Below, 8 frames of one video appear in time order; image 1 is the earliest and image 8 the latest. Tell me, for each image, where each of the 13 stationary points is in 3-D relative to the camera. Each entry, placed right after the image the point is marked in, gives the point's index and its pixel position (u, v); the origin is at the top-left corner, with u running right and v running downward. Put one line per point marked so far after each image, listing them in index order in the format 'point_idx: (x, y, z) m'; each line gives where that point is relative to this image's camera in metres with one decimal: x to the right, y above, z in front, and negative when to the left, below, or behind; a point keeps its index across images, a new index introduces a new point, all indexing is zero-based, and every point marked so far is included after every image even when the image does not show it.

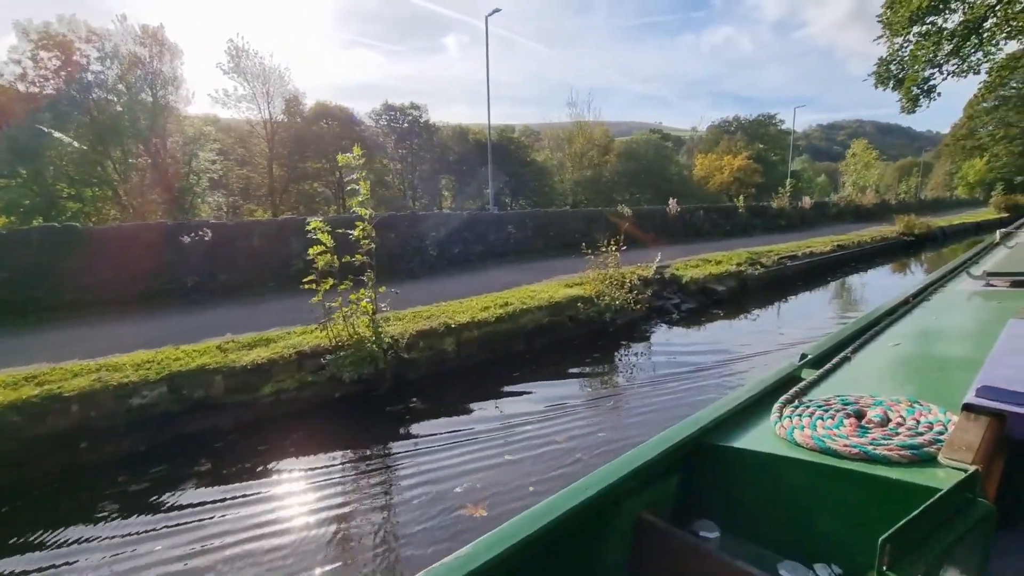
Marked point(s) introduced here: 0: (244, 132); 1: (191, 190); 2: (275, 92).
0: (-6.9, +4.0, +13.4) m
1: (-7.3, +2.2, +11.9) m
2: (-5.9, +4.9, +13.2) m
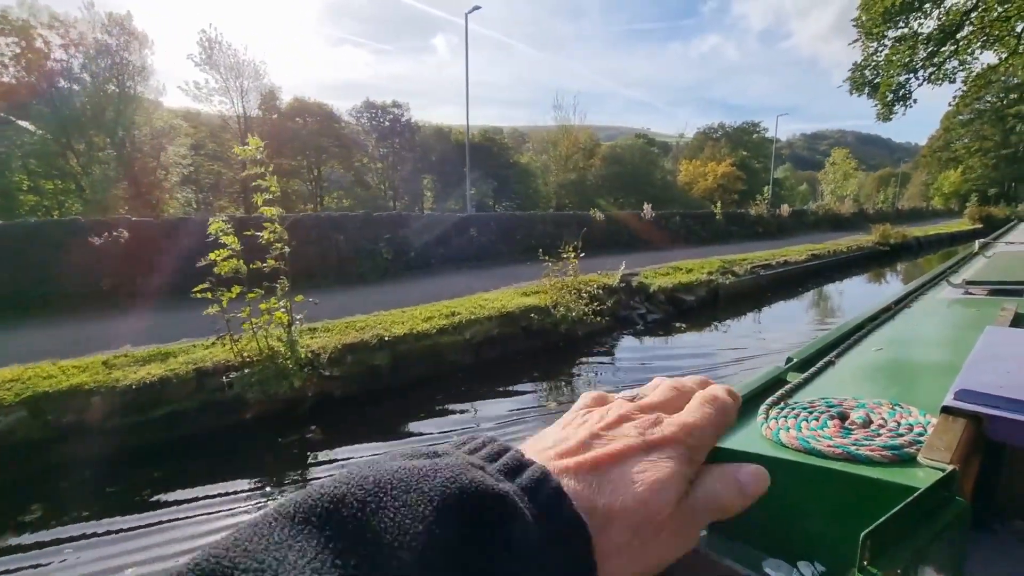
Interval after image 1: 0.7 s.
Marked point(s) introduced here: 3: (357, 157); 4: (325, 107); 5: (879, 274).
0: (-7.4, +4.0, +13.0) m
1: (-7.7, +2.3, +11.6) m
2: (-6.4, +4.9, +12.8) m
3: (-4.8, +3.9, +15.8) m
4: (-5.4, +5.2, +15.0) m
5: (+9.1, +0.2, +13.5) m
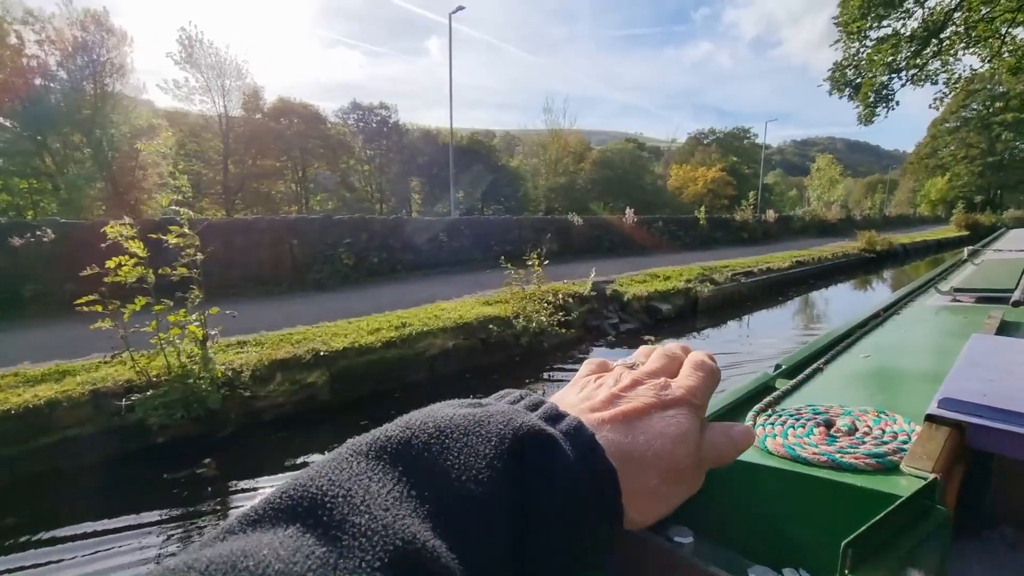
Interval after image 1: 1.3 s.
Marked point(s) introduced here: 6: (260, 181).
0: (-7.7, +3.9, +12.8) m
1: (-8.0, +2.2, +11.3) m
2: (-6.7, +4.8, +12.6) m
3: (-5.1, +3.8, +15.6) m
4: (-5.7, +5.1, +14.8) m
5: (+8.8, +0.1, +13.5) m
6: (-6.5, +2.8, +13.8) m
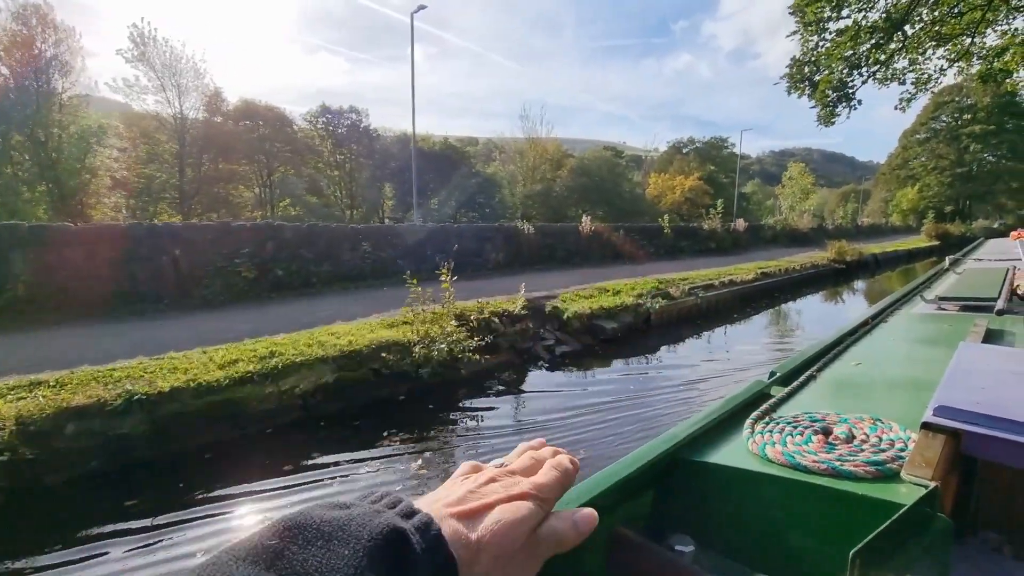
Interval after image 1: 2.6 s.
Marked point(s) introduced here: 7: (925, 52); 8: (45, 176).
0: (-8.4, +3.7, +12.3) m
1: (-8.7, +2.0, +10.8) m
2: (-7.3, +4.6, +12.2) m
3: (-5.9, +3.6, +15.1) m
4: (-6.4, +4.9, +14.4) m
5: (+8.1, -0.2, +13.4) m
6: (-7.2, +2.6, +13.3) m
7: (+6.5, +3.9, +8.5) m
8: (-9.2, +2.2, +10.4) m
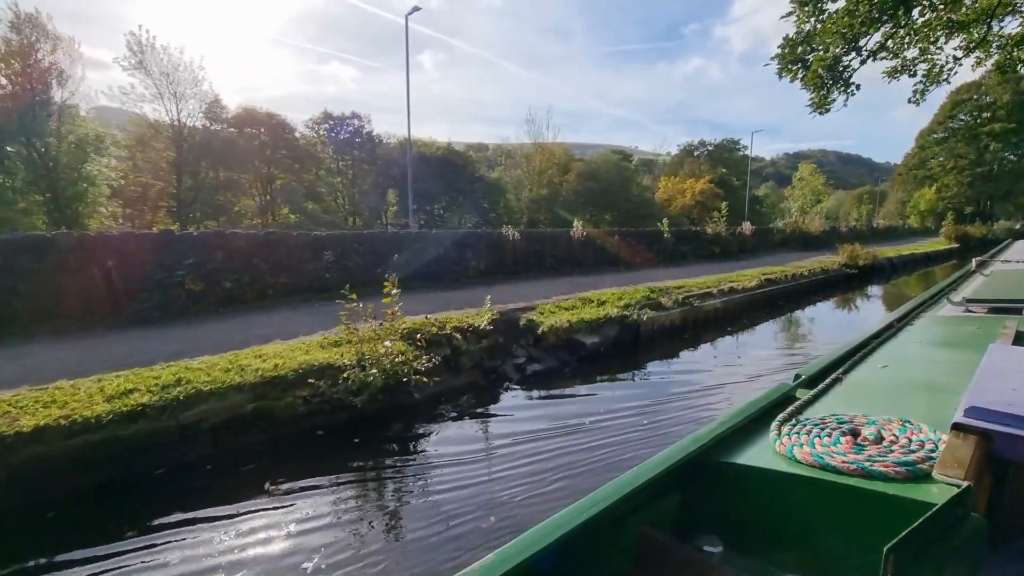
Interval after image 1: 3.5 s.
0: (-8.3, +3.5, +12.2) m
1: (-8.6, +1.8, +10.7) m
2: (-7.3, +4.4, +12.1) m
3: (-5.8, +3.4, +15.0) m
4: (-6.4, +4.6, +14.3) m
5: (+8.2, -0.3, +13.0) m
6: (-7.2, +2.4, +13.3) m
7: (+6.5, +3.8, +8.1) m
8: (-9.2, +2.0, +10.4) m
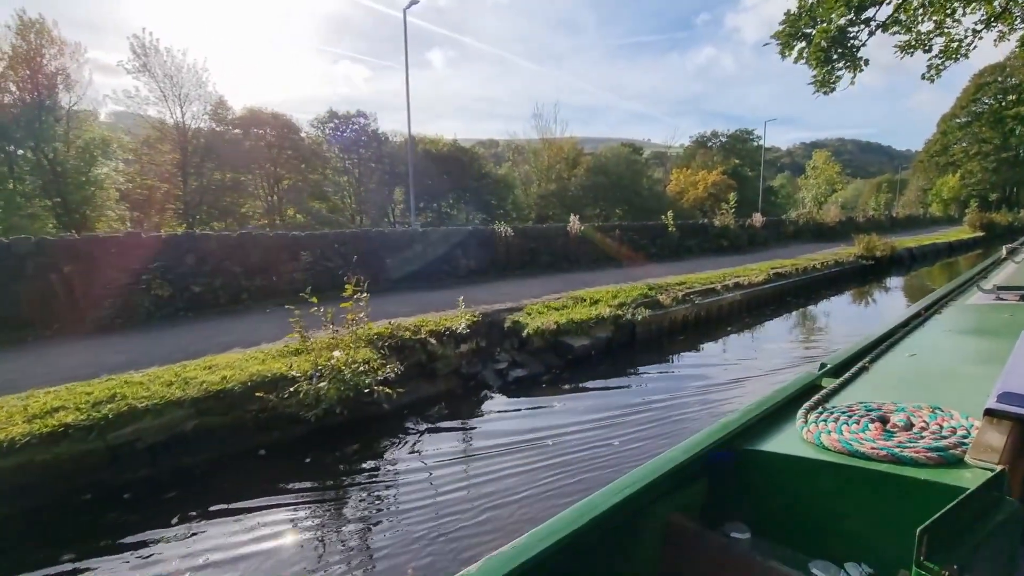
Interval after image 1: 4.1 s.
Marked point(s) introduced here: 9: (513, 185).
0: (-8.2, +3.5, +12.3) m
1: (-8.5, +1.8, +10.8) m
2: (-7.2, +4.4, +12.1) m
3: (-5.6, +3.4, +15.0) m
4: (-6.2, +4.6, +14.3) m
5: (+8.4, -0.1, +12.6) m
6: (-7.0, +2.4, +13.3) m
7: (+6.5, +3.9, +7.8) m
8: (-9.1, +1.9, +10.5) m
9: (+0.1, +3.9, +19.8) m
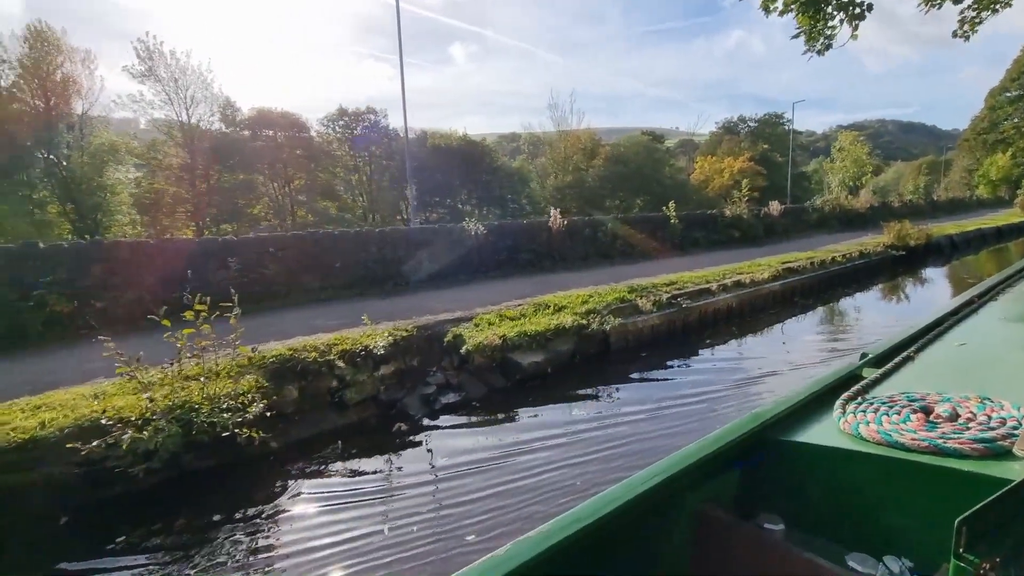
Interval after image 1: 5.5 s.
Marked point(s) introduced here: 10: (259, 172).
0: (-8.0, +3.4, +12.3) m
1: (-8.3, +1.7, +10.9) m
2: (-7.0, +4.3, +12.1) m
3: (-5.2, +3.4, +14.9) m
4: (-5.9, +4.6, +14.2) m
5: (+8.7, +0.2, +11.8) m
6: (-6.7, +2.3, +13.3) m
7: (+6.5, +4.1, +7.0) m
8: (-8.9, +1.8, +10.6) m
9: (+0.7, +4.0, +19.4) m
10: (-6.4, +2.9, +13.3) m
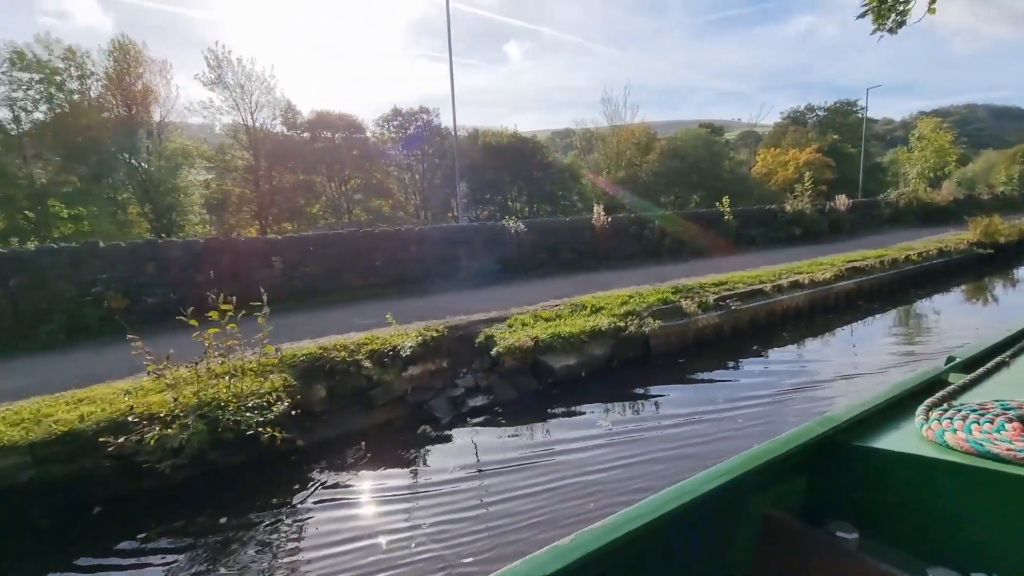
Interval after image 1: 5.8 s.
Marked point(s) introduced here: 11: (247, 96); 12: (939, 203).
0: (-6.7, +3.5, +13.0) m
1: (-7.3, +1.8, +11.6) m
2: (-5.8, +4.4, +12.7) m
3: (-3.7, +3.5, +15.3) m
4: (-4.5, +4.7, +14.6) m
5: (+9.7, +0.1, +10.8) m
6: (-5.4, +2.4, +13.8) m
7: (+7.1, +4.0, +6.2) m
8: (-7.9, +1.9, +11.4) m
9: (+2.6, +4.1, +19.1) m
10: (-5.1, +3.0, +13.8) m
11: (-6.2, +4.6, +12.6) m
12: (+15.8, +3.1, +19.0) m
